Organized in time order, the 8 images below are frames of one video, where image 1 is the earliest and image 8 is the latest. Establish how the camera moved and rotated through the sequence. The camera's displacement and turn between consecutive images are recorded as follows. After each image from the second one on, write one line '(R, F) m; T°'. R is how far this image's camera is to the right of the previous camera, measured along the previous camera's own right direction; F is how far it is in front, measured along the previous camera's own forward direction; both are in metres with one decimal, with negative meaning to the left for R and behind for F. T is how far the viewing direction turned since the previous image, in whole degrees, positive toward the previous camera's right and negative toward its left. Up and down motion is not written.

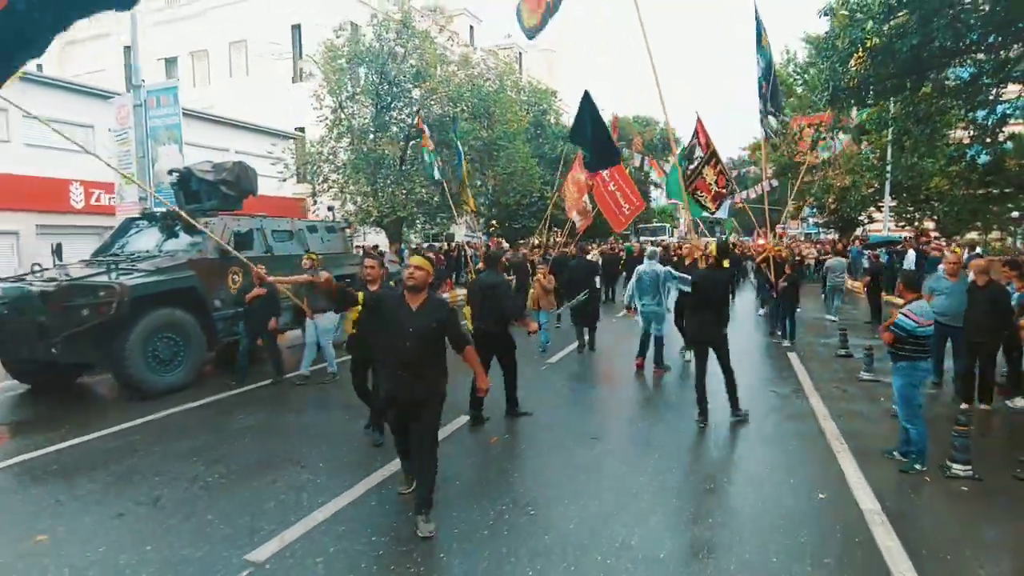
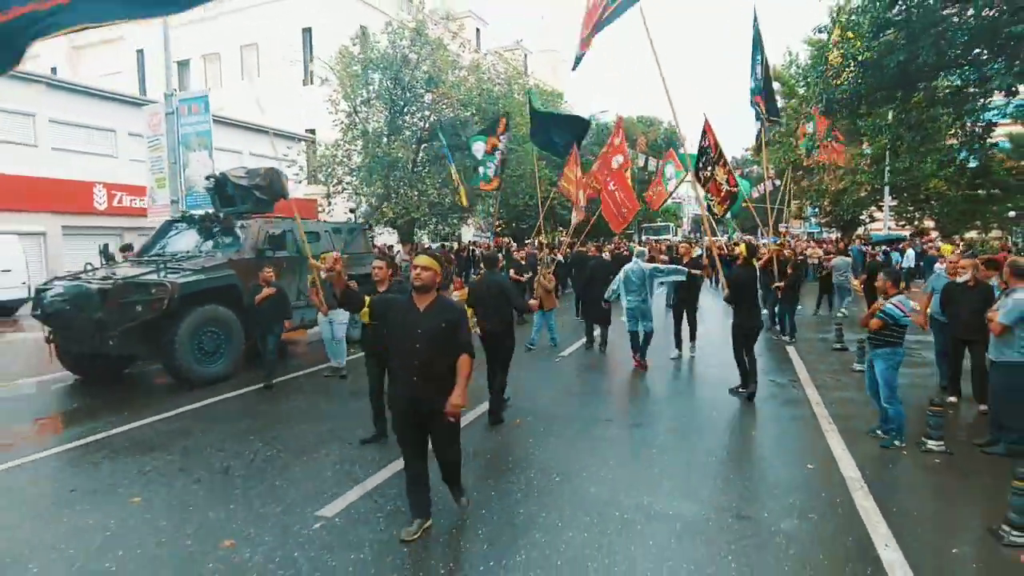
(-0.2, -0.6) m; 0°
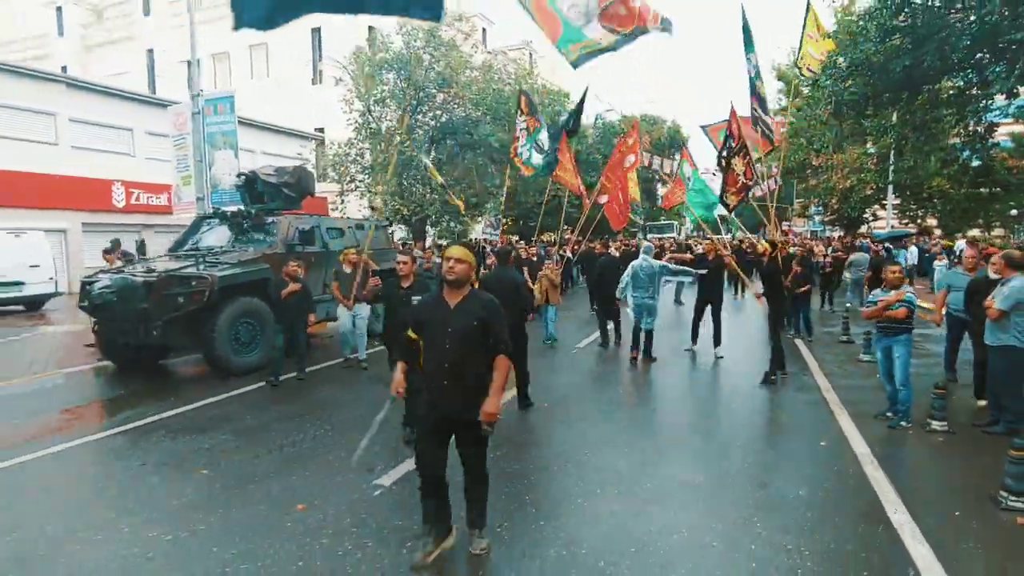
(-0.3, -0.4) m; 0°
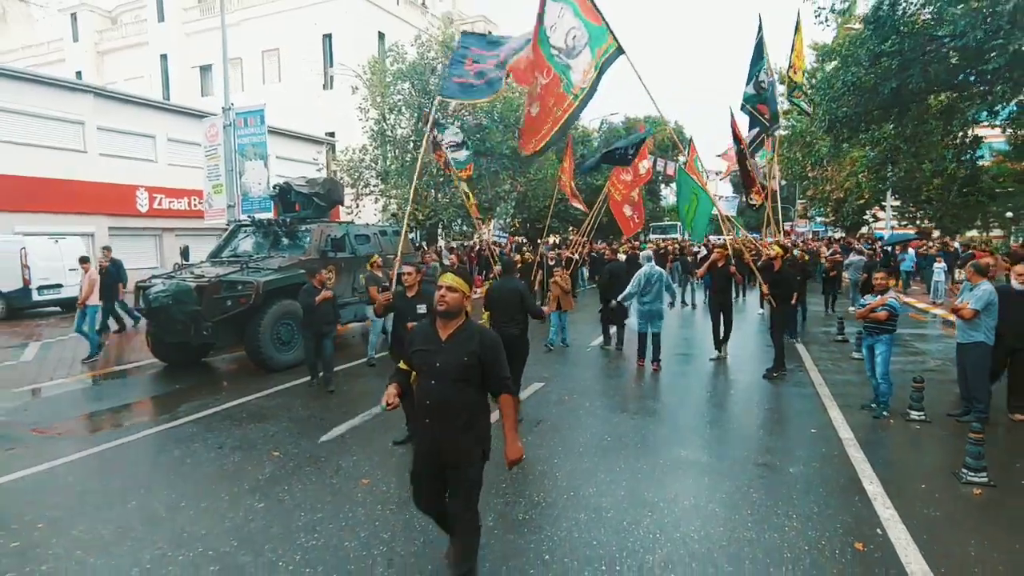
(-0.2, -0.8) m; 0°
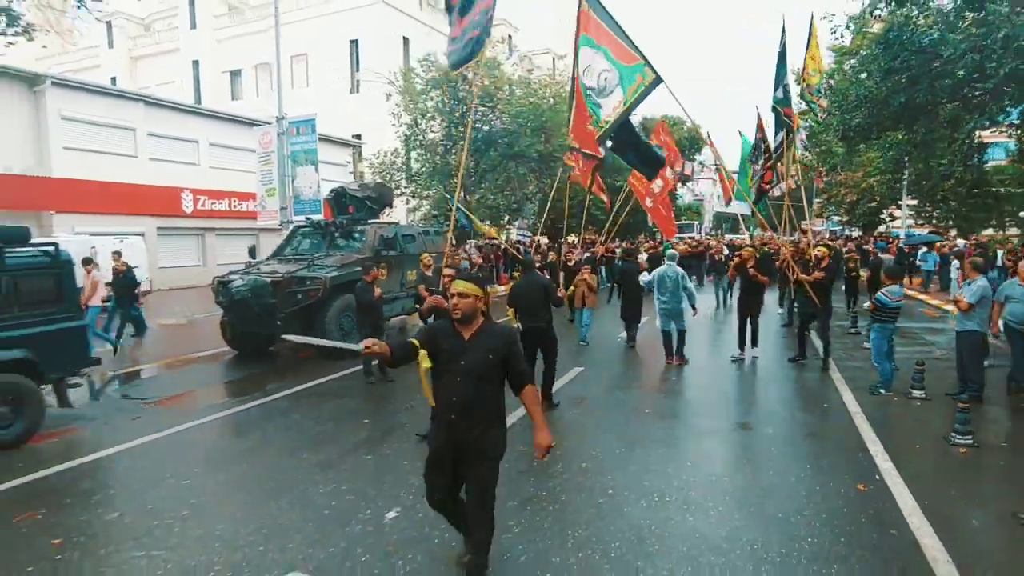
(-0.4, -1.0) m; -1°
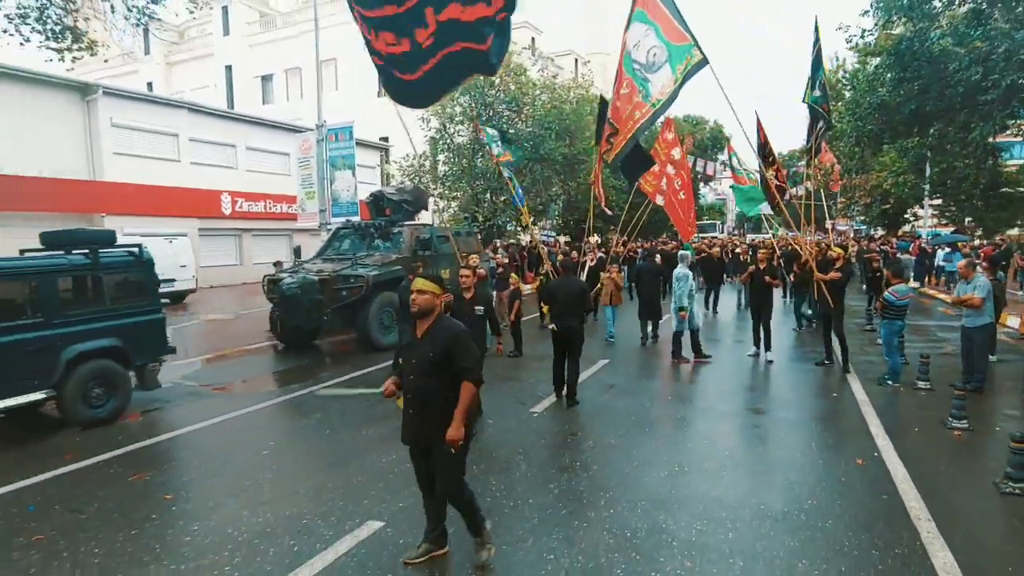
(-0.1, -0.7) m; -2°
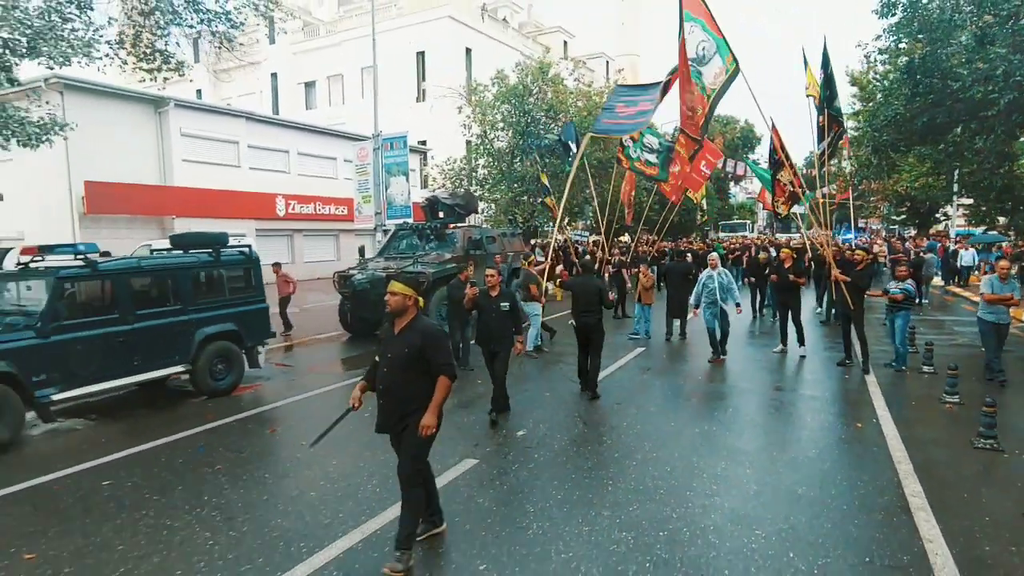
(-0.3, -1.3) m; -2°
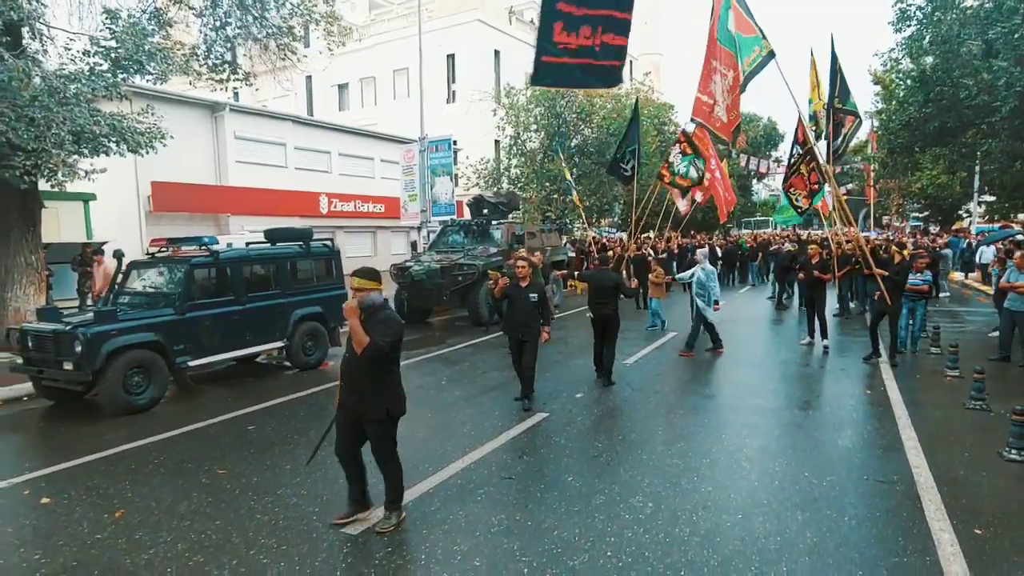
(-0.5, -1.2) m; -2°
